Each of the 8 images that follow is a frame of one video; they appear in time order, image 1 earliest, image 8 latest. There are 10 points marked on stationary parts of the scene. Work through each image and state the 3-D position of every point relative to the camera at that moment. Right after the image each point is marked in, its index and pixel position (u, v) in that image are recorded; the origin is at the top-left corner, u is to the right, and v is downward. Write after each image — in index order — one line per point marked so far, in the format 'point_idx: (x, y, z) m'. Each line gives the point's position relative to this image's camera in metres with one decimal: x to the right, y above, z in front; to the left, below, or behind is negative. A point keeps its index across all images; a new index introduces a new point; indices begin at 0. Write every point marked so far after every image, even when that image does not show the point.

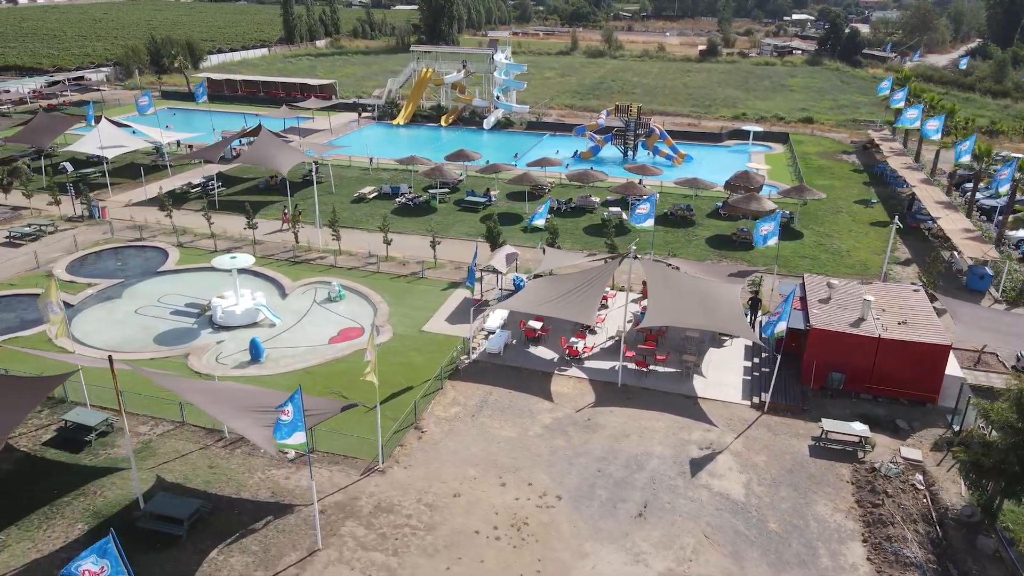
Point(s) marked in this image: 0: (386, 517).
0: (-3.2, -5.8, +18.6) m
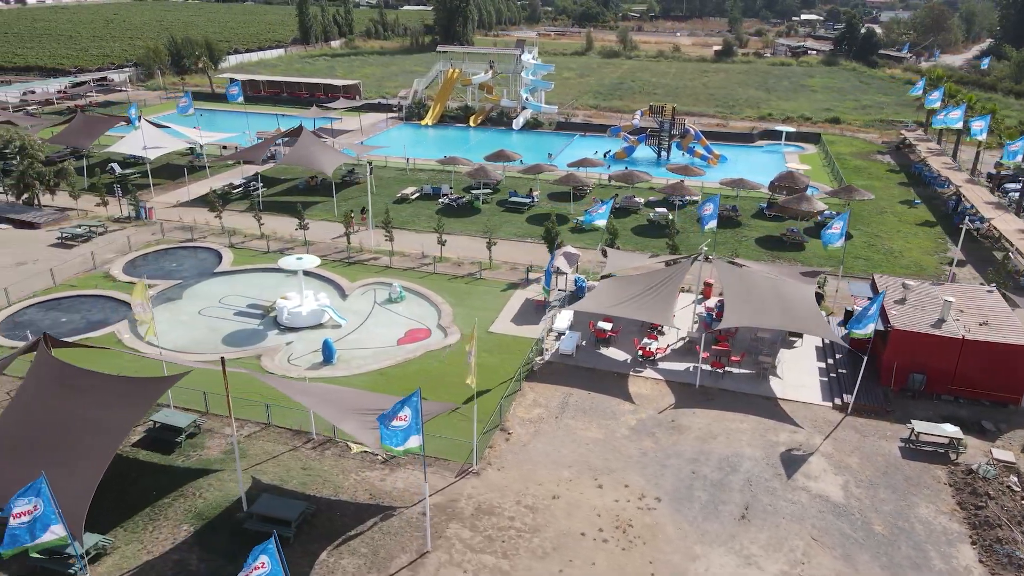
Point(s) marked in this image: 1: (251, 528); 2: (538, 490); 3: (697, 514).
0: (-0.6, -5.8, +18.5) m
1: (-6.3, -5.8, +17.8) m
2: (+0.7, -5.4, +19.6) m
3: (+4.7, -5.8, +18.8) m
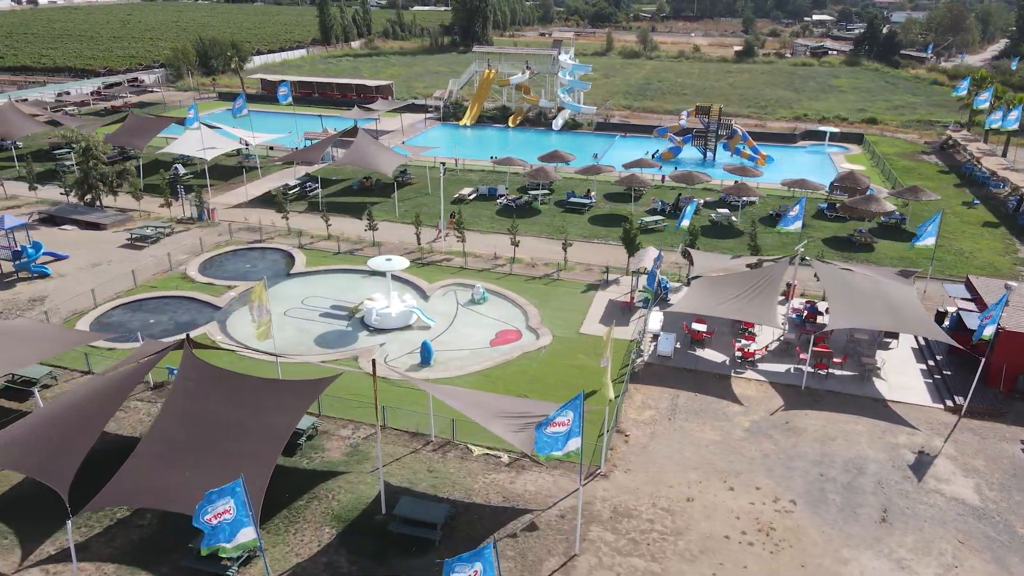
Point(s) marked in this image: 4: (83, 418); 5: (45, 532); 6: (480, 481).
0: (+2.9, -5.9, +18.5) m
1: (-2.8, -5.8, +17.7) m
2: (+4.2, -5.4, +19.5) m
3: (+8.2, -5.8, +18.7) m
4: (-9.9, -3.0, +17.2) m
5: (-11.3, -5.9, +17.9) m
6: (-0.9, -5.2, +19.9) m
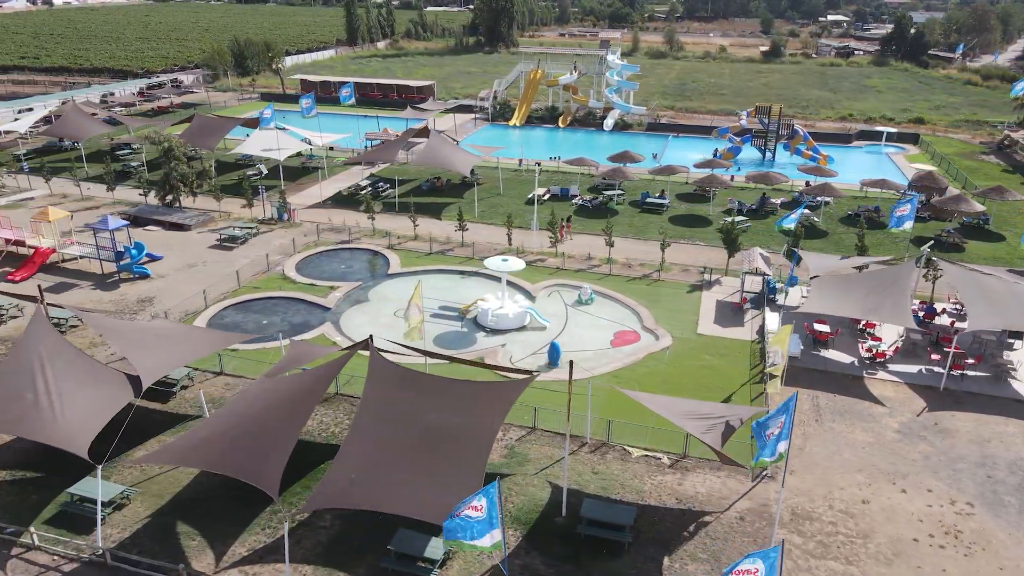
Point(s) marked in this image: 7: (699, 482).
0: (+7.5, -5.9, +18.3) m
1: (+1.7, -5.9, +17.6) m
2: (+8.8, -5.5, +19.4) m
3: (+12.8, -5.8, +18.6) m
4: (-5.4, -3.1, +17.2) m
5: (-6.8, -5.9, +17.9) m
6: (+3.7, -5.2, +19.8) m
7: (+5.0, -5.2, +19.9) m
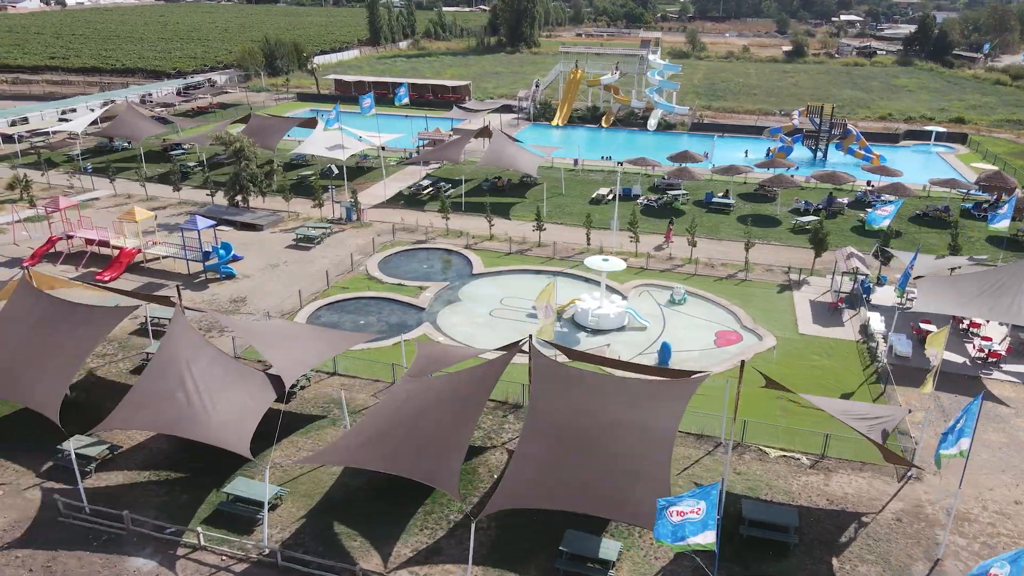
0: (+11.3, -5.9, +18.2) m
1: (+5.6, -5.8, +17.5) m
2: (+12.6, -5.4, +19.3) m
3: (+16.6, -5.8, +18.4) m
4: (-1.5, -3.0, +17.1) m
5: (-2.9, -5.9, +17.8) m
6: (+7.5, -5.2, +19.7) m
7: (+8.9, -5.2, +19.8) m
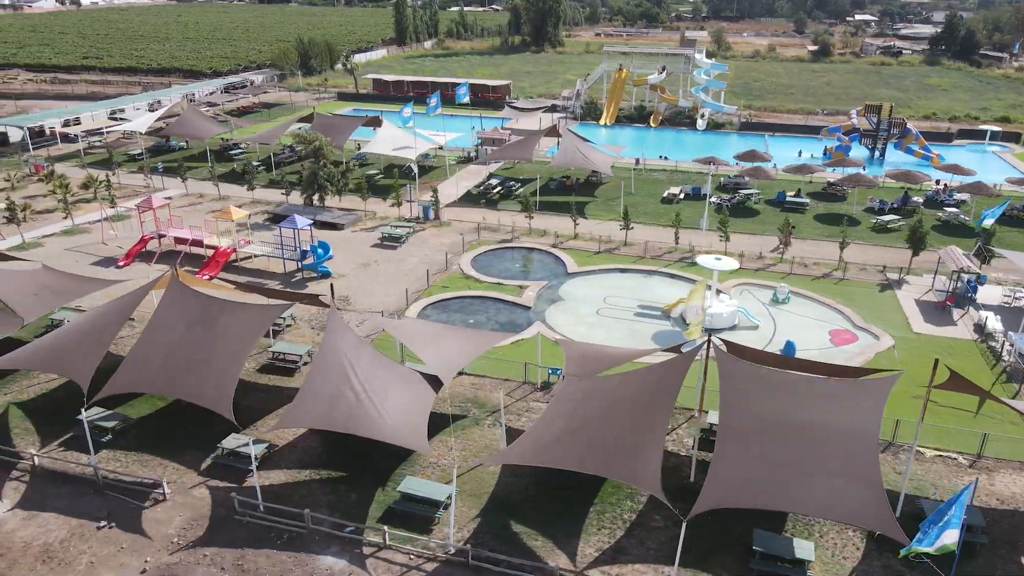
0: (+15.7, -5.8, +18.1) m
1: (+9.9, -5.8, +17.4) m
2: (+17.0, -5.4, +19.2) m
3: (+21.0, -5.8, +18.3) m
4: (+2.8, -3.0, +17.0) m
5: (+1.4, -5.9, +17.7) m
6: (+11.9, -5.2, +19.6) m
7: (+13.2, -5.2, +19.7) m
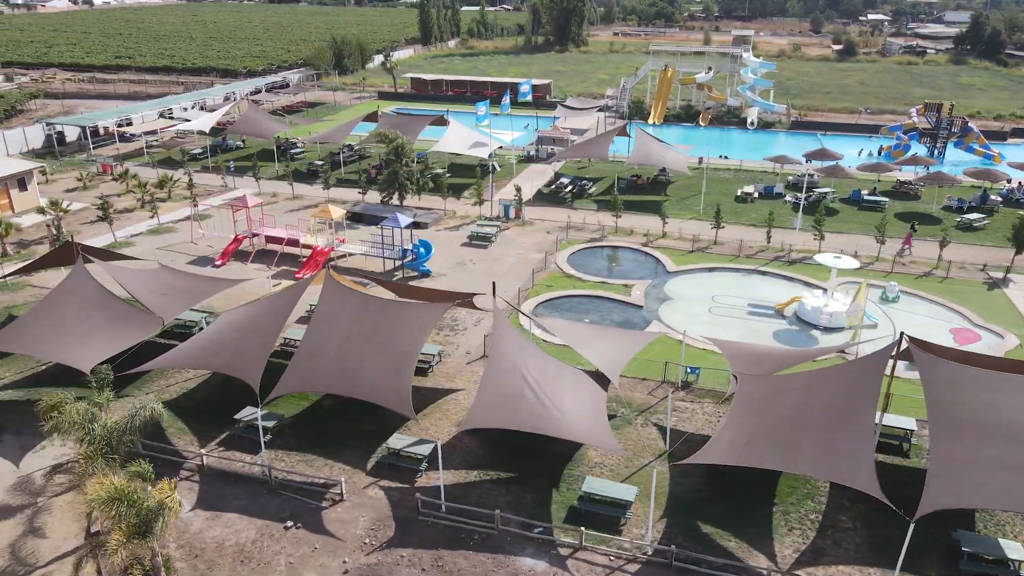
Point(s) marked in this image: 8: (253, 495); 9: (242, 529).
0: (+20.2, -5.8, +17.9) m
1: (+14.4, -5.8, +17.2) m
2: (+21.5, -5.4, +19.0) m
3: (+25.5, -5.7, +18.1) m
4: (+7.4, -3.0, +16.8) m
5: (+5.9, -5.8, +17.5) m
6: (+16.4, -5.1, +19.4) m
7: (+17.8, -5.1, +19.5) m
8: (-6.6, -5.2, +18.6) m
9: (-6.4, -5.7, +17.4) m
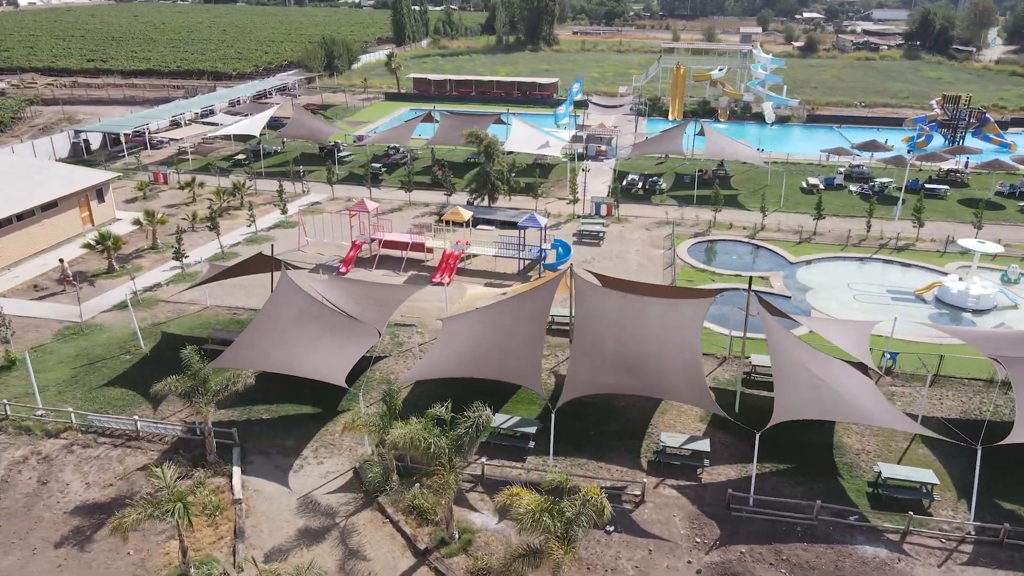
0: (+27.7, -4.8, +19.8) m
1: (+22.0, -5.0, +18.6) m
2: (+28.8, -4.4, +21.0) m
3: (+32.9, -4.6, +20.5) m
4: (+14.9, -2.5, +17.6) m
5: (+13.5, -5.4, +18.2) m
6: (+23.7, -4.3, +21.0) m
7: (+25.1, -4.3, +21.2) m
8: (+0.9, -5.3, +18.2) m
9: (+1.2, -5.7, +17.0) m
